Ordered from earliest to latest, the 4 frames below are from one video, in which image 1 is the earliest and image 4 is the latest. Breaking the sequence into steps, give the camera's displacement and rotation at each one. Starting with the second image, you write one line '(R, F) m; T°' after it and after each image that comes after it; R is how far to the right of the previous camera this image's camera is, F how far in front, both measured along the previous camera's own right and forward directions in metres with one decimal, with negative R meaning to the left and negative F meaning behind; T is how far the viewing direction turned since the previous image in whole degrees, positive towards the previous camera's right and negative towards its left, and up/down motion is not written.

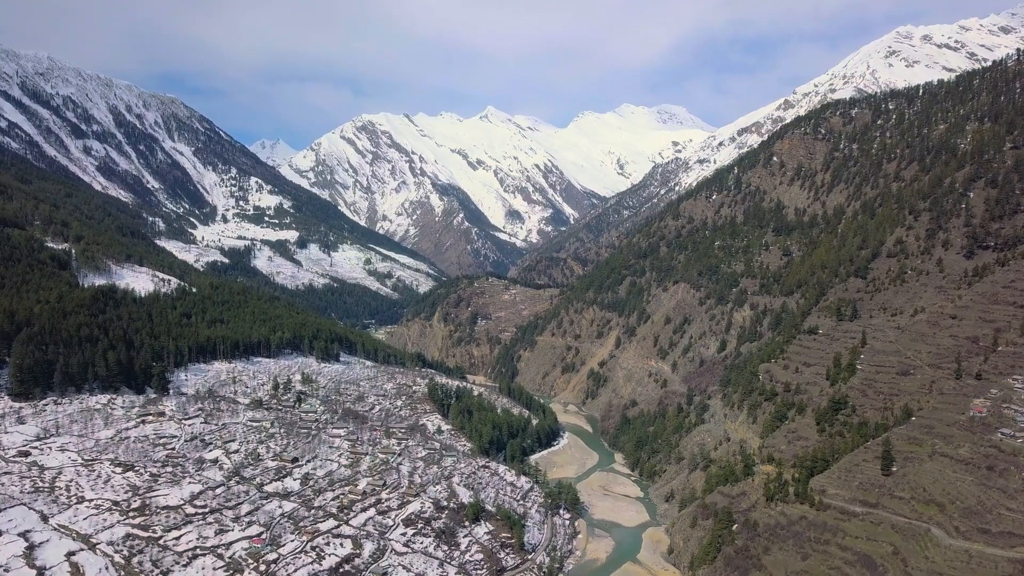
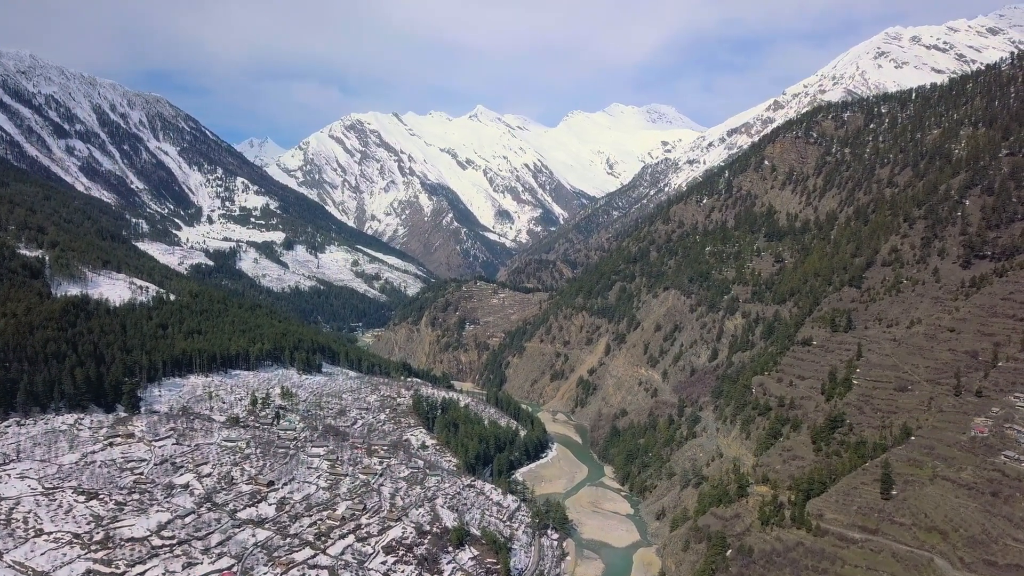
(+0.4, +2.6) m; +1°
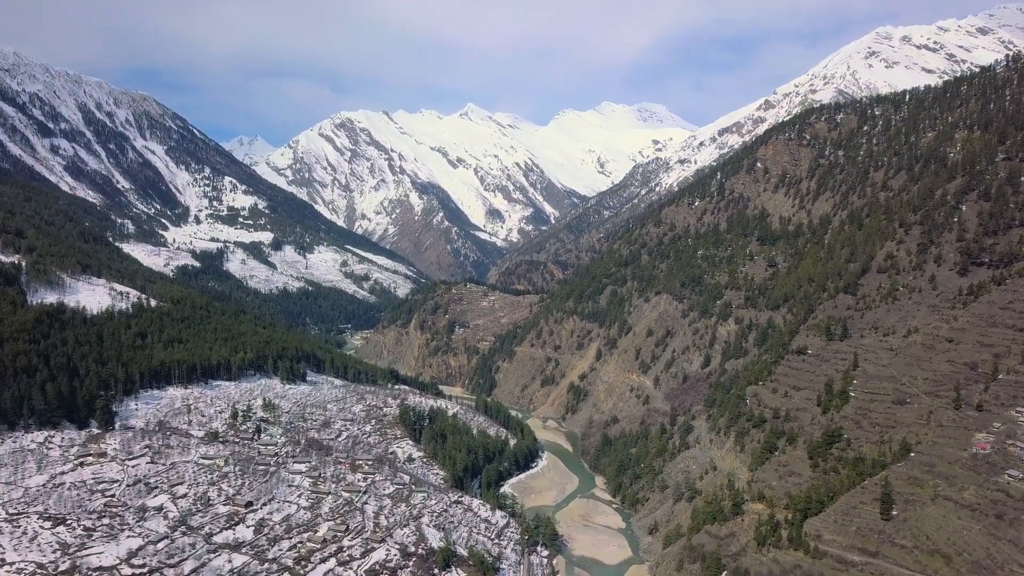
(+0.3, +2.2) m; +1°
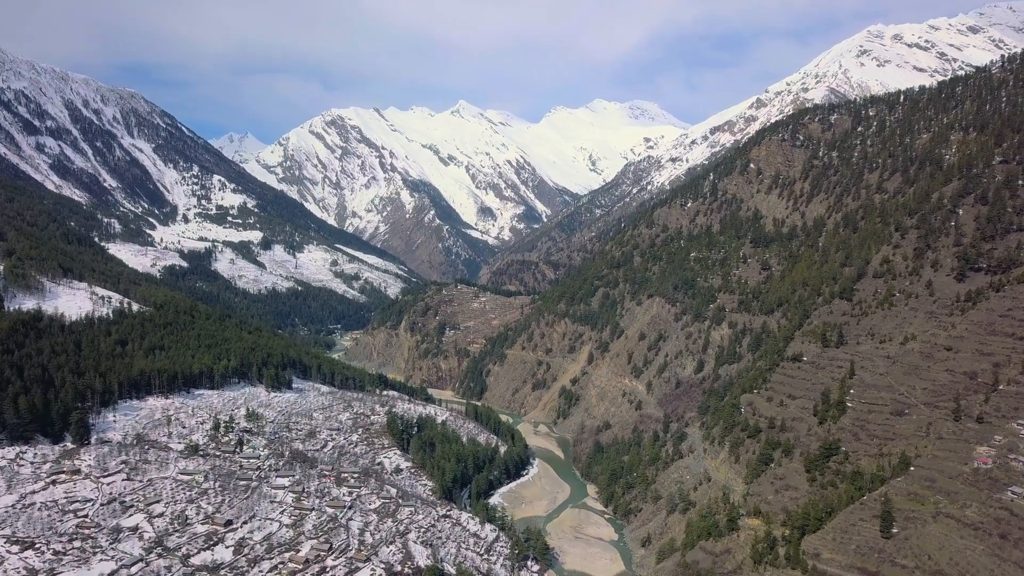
(+0.3, +2.0) m; +1°
